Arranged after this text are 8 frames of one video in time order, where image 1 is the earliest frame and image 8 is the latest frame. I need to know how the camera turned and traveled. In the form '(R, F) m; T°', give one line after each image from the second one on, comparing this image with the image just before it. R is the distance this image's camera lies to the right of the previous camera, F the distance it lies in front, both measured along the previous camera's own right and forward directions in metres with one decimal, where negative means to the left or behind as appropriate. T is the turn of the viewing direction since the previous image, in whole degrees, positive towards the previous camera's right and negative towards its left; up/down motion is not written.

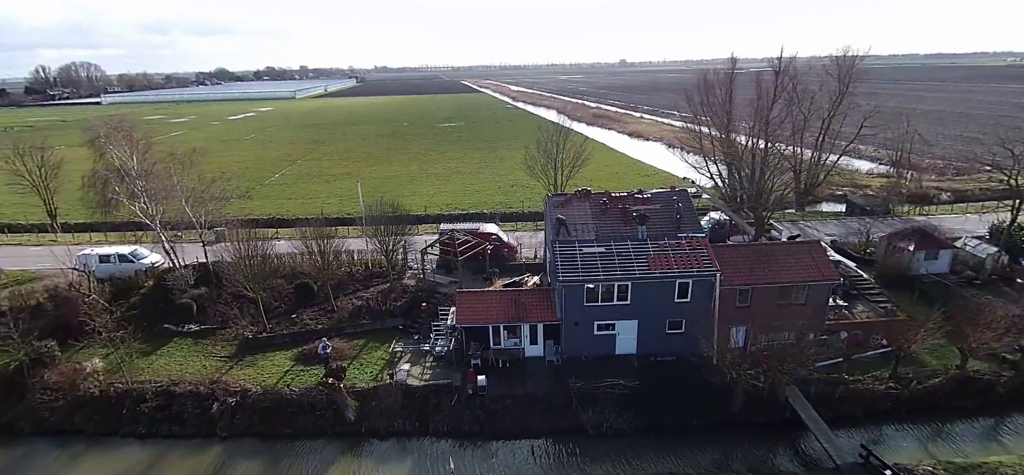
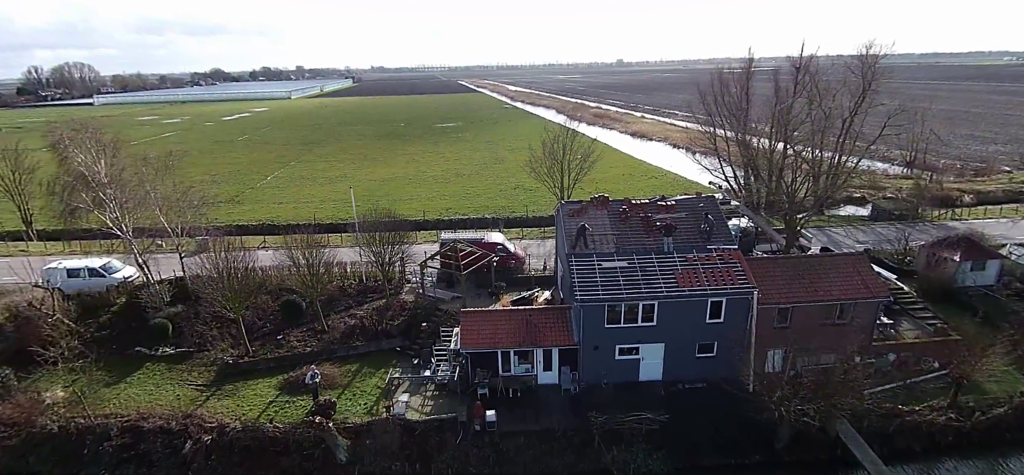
(-0.6, +2.8) m; 0°
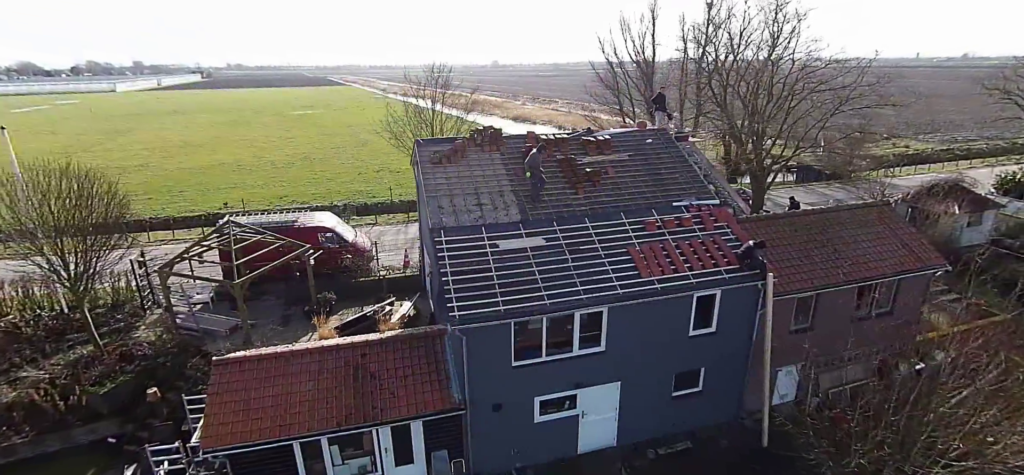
(+0.7, +1.6) m; 0°
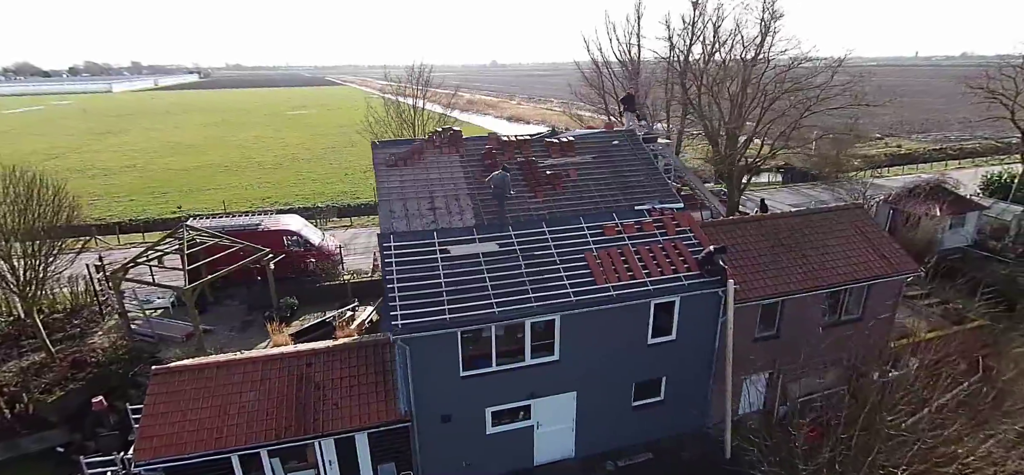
(+1.4, +0.5) m; 0°
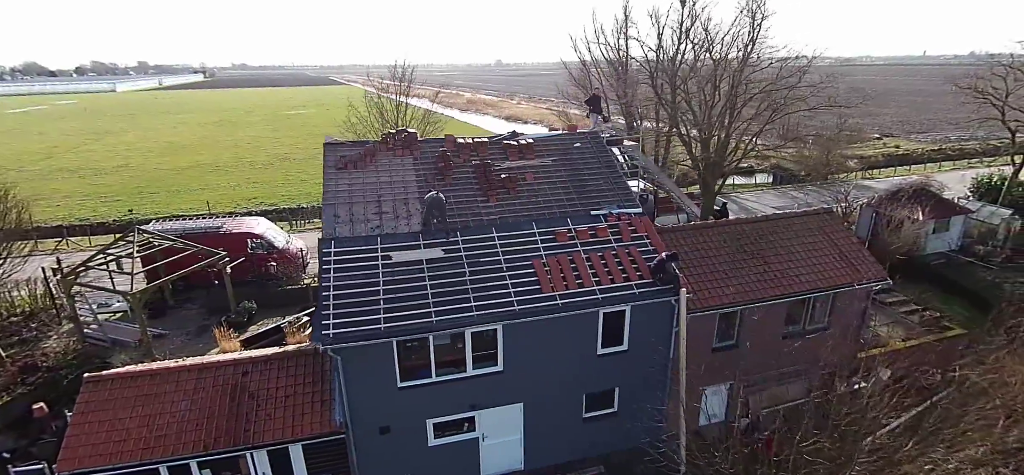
(+1.7, +0.5) m; -1°
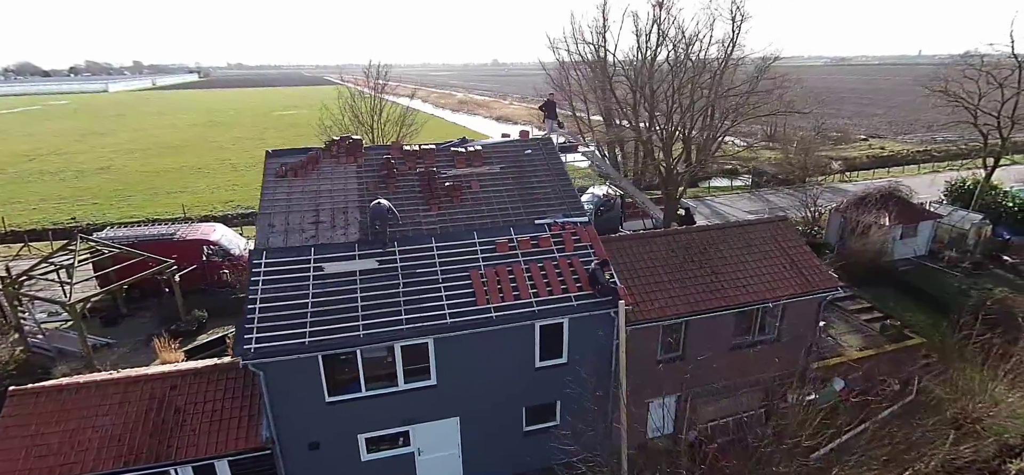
(+1.7, +0.3) m; 0°
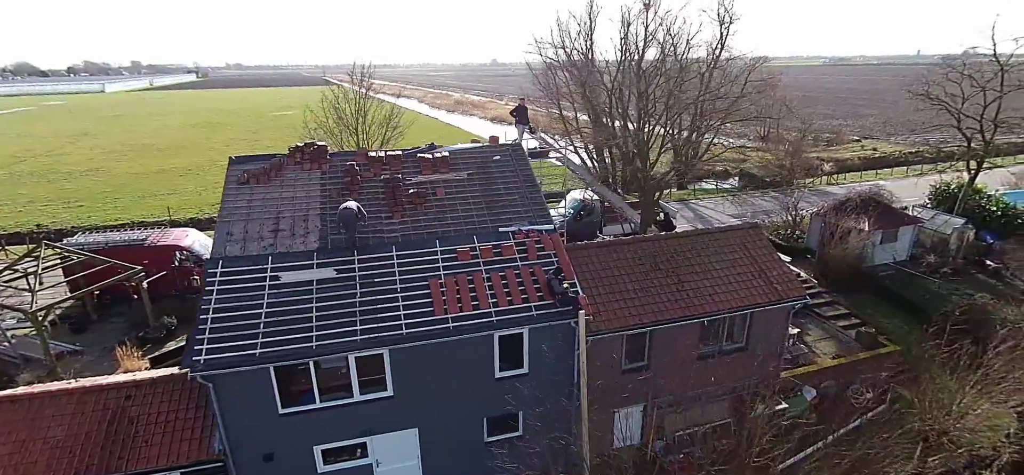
(+1.1, +0.2) m; 0°
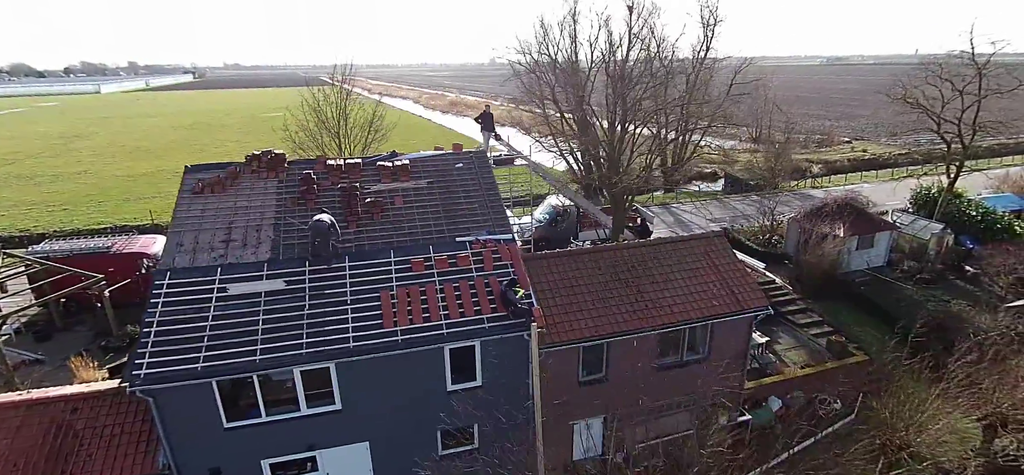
(+1.2, +0.2) m; 0°
